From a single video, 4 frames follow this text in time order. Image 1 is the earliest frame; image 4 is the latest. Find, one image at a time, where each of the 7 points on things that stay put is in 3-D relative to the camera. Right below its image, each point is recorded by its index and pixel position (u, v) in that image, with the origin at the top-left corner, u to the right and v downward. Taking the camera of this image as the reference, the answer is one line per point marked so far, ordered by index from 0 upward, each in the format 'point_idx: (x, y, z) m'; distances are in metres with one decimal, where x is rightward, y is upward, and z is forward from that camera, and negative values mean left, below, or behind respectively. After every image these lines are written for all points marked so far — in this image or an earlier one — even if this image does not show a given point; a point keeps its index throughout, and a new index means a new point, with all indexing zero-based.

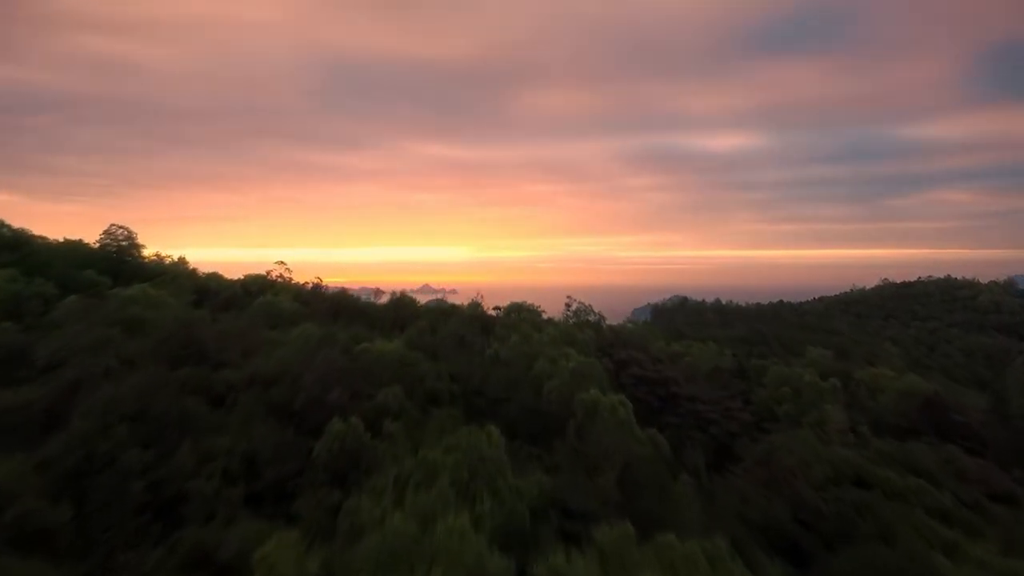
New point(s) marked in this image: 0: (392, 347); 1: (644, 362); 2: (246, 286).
0: (-1.2, -0.6, +9.7) m
1: (+1.8, -1.1, +14.1) m
2: (-4.1, 0.0, +15.6) m
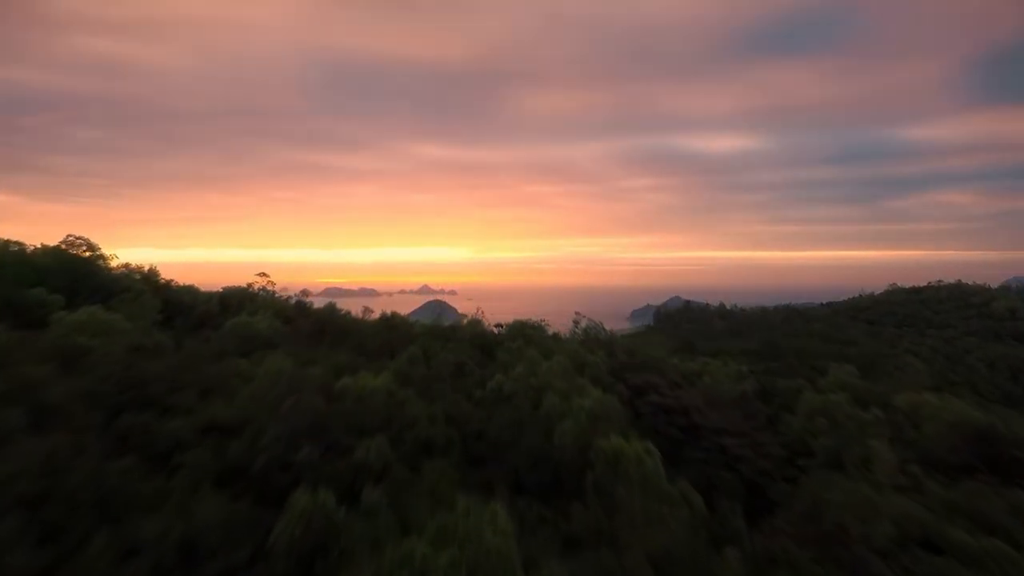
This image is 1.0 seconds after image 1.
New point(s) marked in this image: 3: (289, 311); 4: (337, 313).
0: (-1.1, -0.8, +8.4) m
1: (+1.9, -1.3, +12.8) m
2: (-4.1, -0.2, +14.2) m
3: (-3.0, -0.3, +13.7) m
4: (-2.5, -0.4, +14.5) m
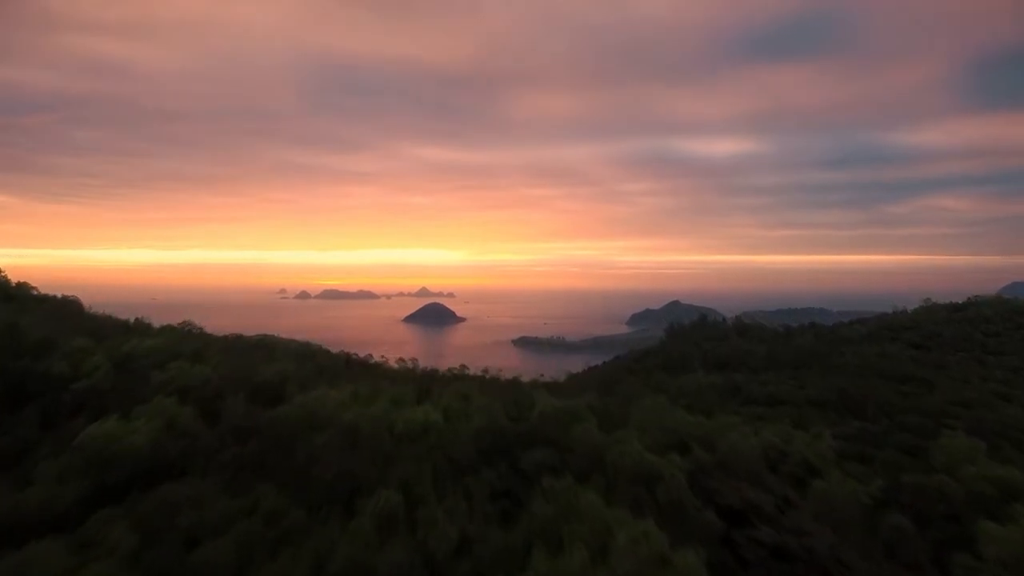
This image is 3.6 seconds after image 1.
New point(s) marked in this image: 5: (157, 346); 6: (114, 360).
0: (-0.8, -1.4, +4.0) m
1: (+2.2, -1.9, +8.4) m
2: (-3.8, -0.8, +9.9) m
3: (-2.8, -0.9, +9.4) m
4: (-2.3, -1.0, +10.2) m
5: (-3.8, -0.6, +10.7) m
6: (-4.0, -0.7, +10.0) m
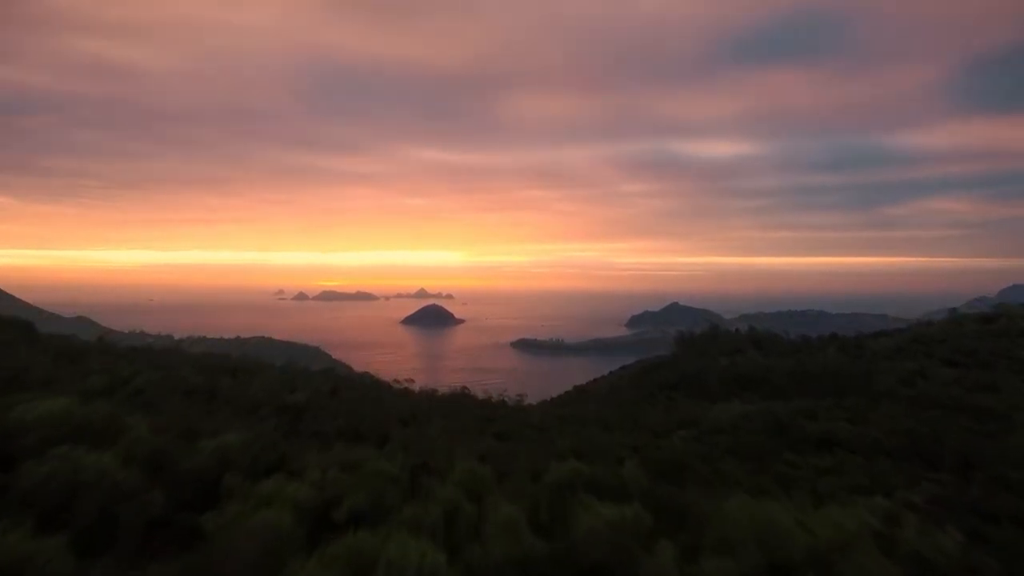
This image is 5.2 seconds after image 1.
0: (-0.6, -1.8, +1.1) m
1: (+2.4, -2.3, +5.5) m
2: (-3.6, -1.2, +7.0) m
3: (-2.5, -1.3, +6.5) m
4: (-2.1, -1.4, +7.3) m
5: (-3.6, -1.0, +7.8) m
6: (-3.8, -1.1, +7.1) m
